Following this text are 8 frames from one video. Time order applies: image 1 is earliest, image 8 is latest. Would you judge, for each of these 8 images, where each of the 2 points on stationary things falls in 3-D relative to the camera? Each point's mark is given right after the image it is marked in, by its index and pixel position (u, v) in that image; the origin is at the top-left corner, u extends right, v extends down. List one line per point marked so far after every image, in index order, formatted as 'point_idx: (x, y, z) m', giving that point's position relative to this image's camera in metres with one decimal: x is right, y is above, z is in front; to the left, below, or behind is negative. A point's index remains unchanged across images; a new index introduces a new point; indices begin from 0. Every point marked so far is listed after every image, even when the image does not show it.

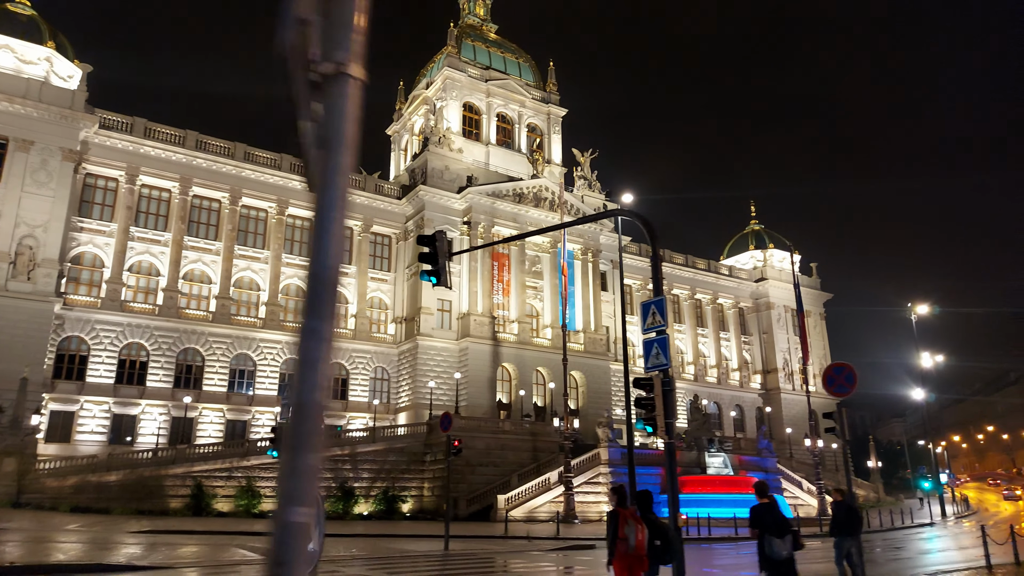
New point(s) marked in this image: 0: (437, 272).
0: (-1.2, +0.2, +9.9) m
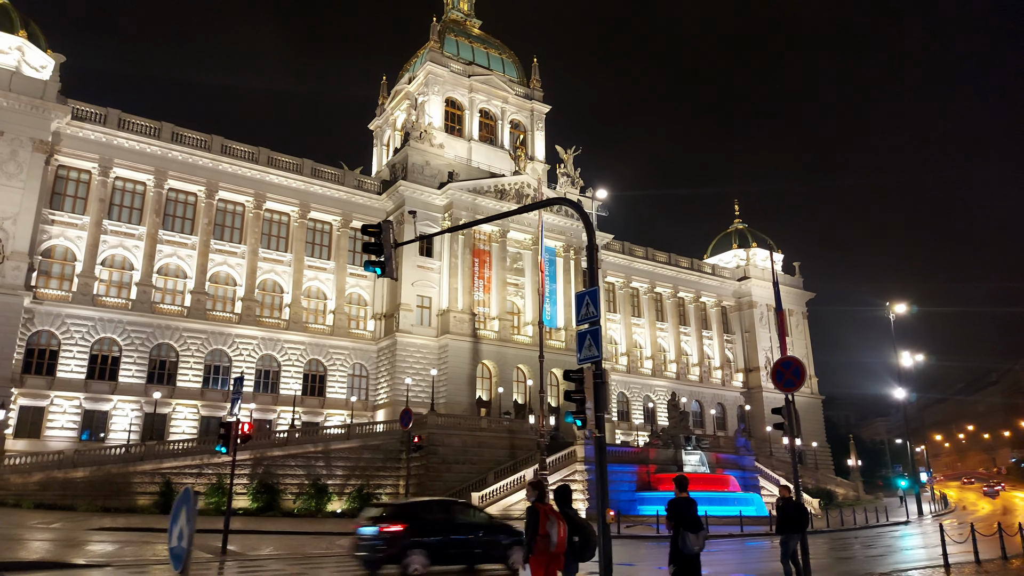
0: (-1.8, +0.3, +9.6) m
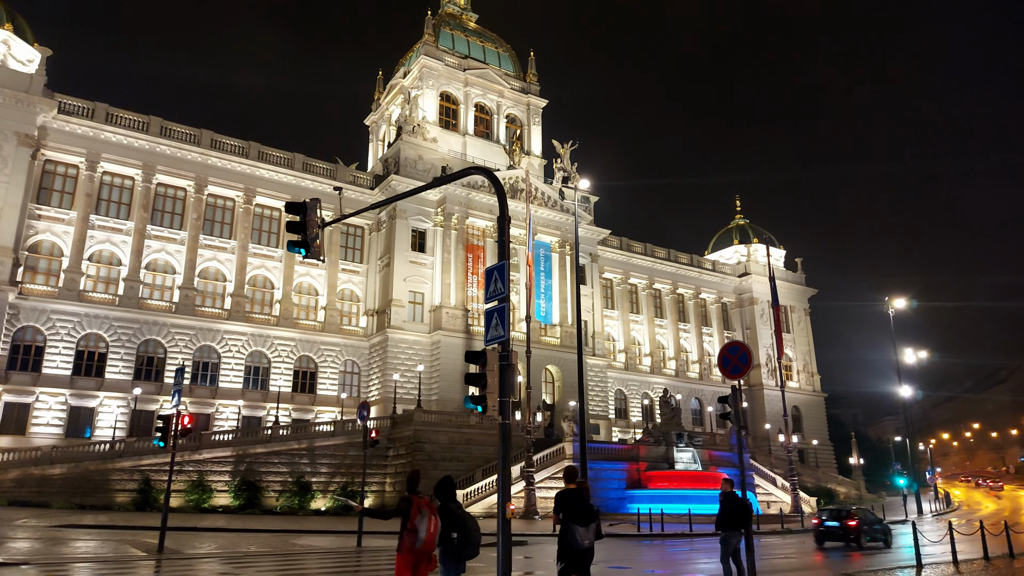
0: (-2.6, +0.6, +9.1) m
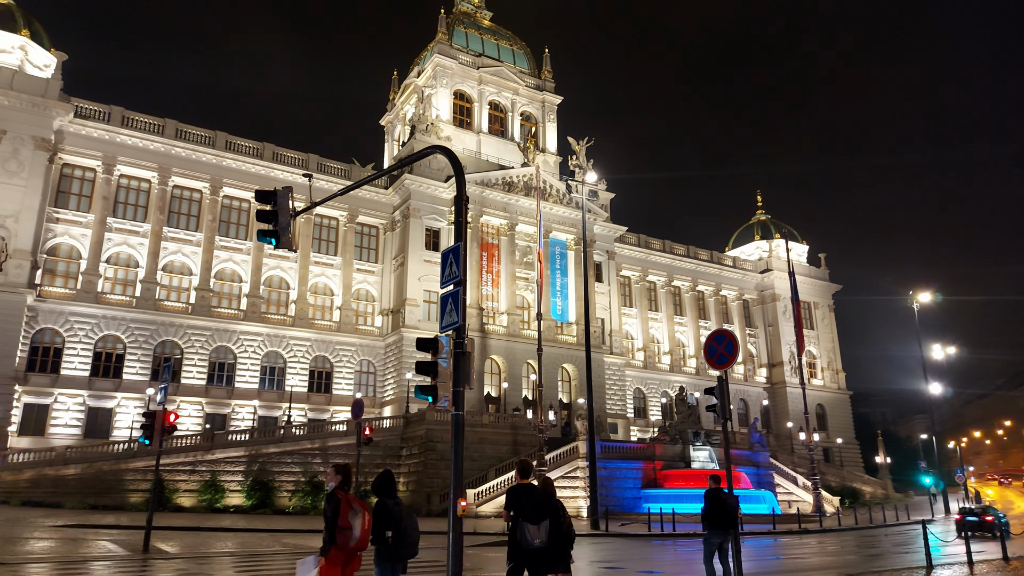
0: (-2.9, +0.7, +8.8) m
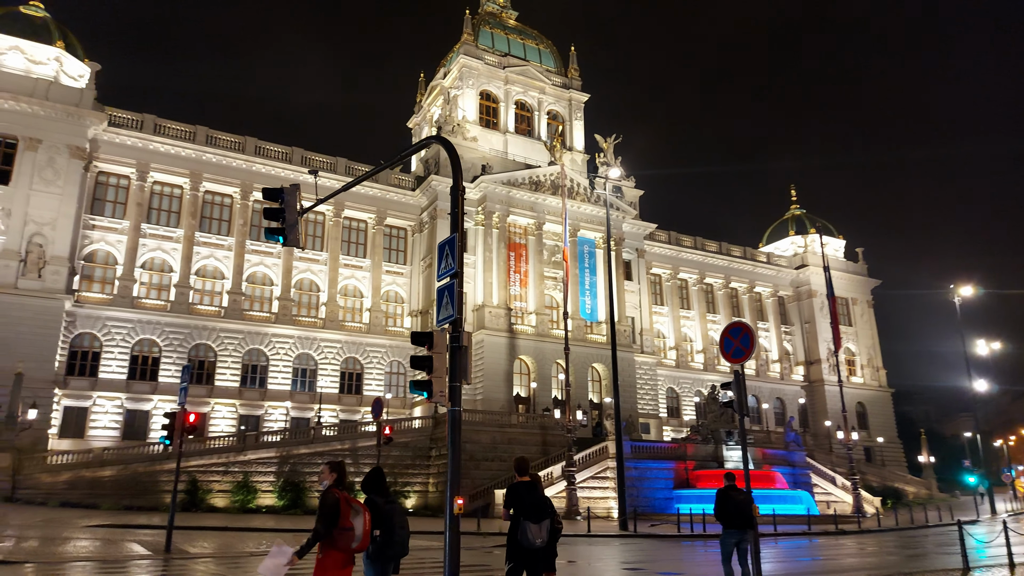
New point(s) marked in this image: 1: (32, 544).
0: (-2.8, +0.7, +8.7) m
1: (-13.3, -7.1, +19.8) m
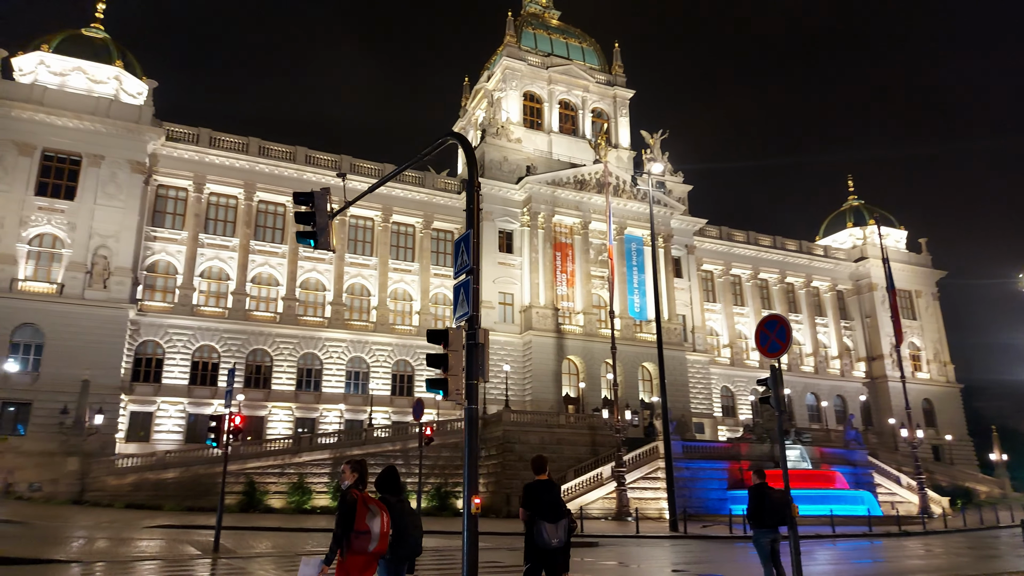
0: (-2.4, +0.7, +8.9) m
1: (-12.0, -7.4, +20.6) m
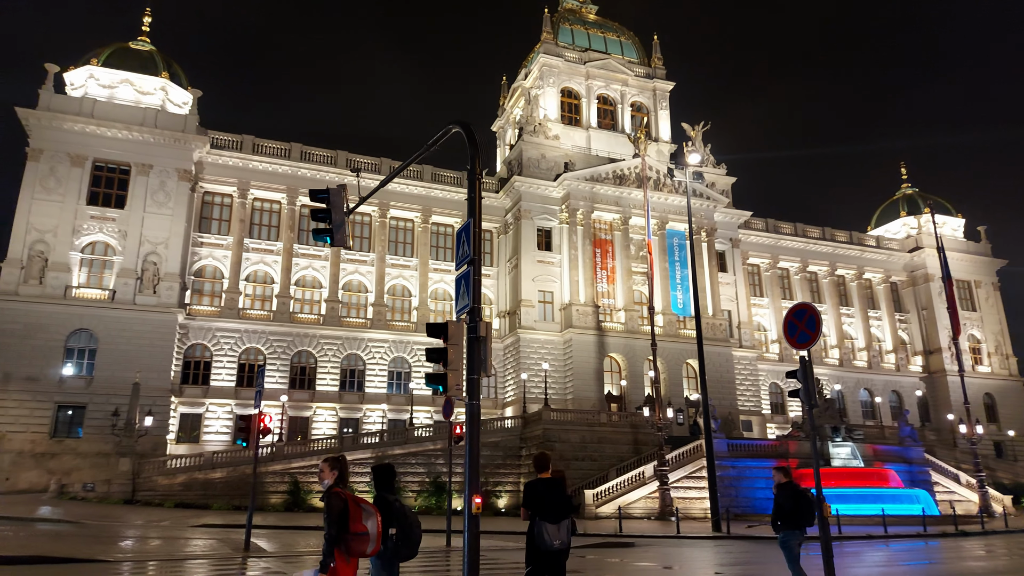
0: (-2.2, +0.7, +8.8) m
1: (-10.8, -7.5, +21.2) m
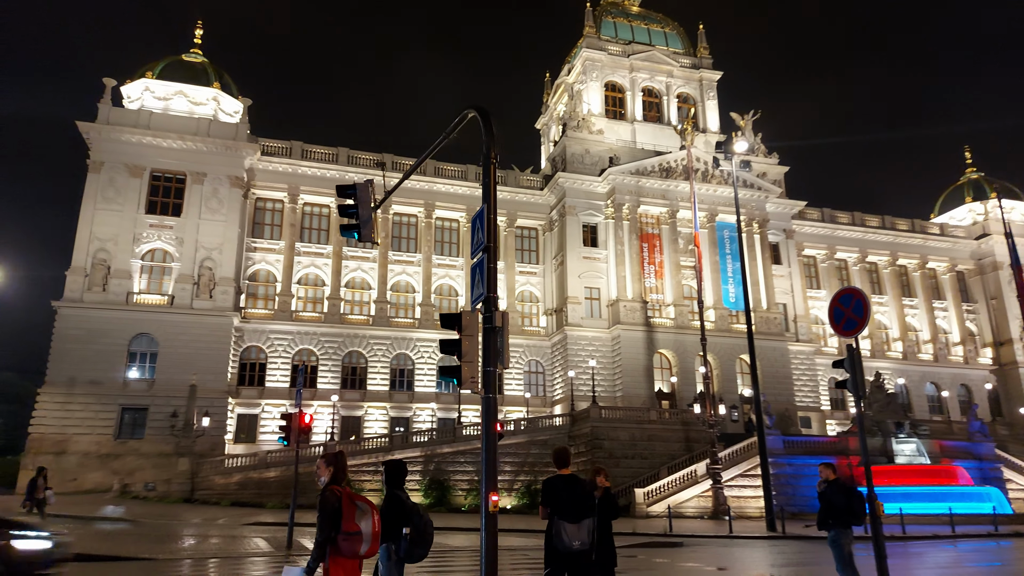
0: (-1.8, +0.7, +8.8) m
1: (-9.4, -7.6, +21.7) m
